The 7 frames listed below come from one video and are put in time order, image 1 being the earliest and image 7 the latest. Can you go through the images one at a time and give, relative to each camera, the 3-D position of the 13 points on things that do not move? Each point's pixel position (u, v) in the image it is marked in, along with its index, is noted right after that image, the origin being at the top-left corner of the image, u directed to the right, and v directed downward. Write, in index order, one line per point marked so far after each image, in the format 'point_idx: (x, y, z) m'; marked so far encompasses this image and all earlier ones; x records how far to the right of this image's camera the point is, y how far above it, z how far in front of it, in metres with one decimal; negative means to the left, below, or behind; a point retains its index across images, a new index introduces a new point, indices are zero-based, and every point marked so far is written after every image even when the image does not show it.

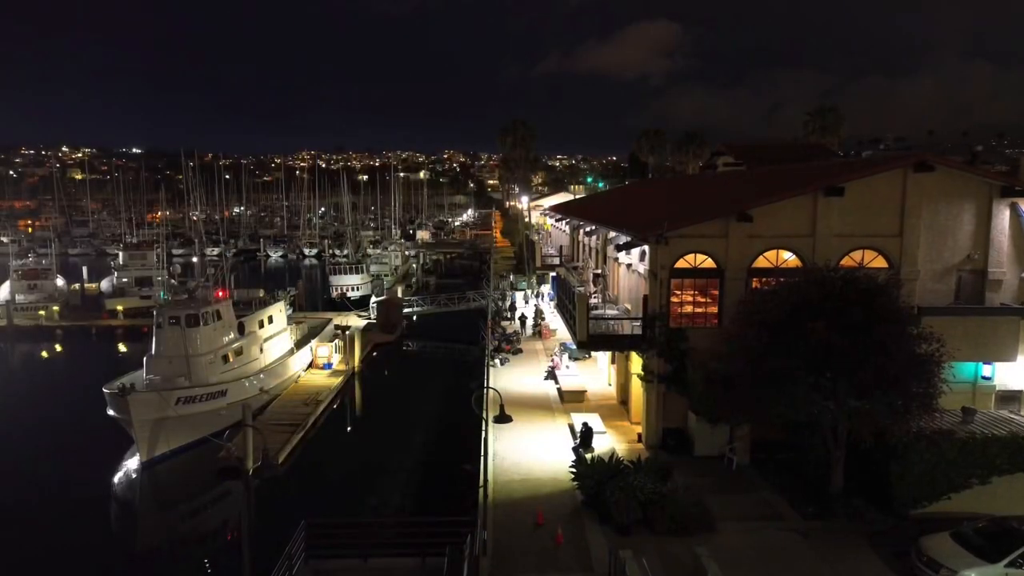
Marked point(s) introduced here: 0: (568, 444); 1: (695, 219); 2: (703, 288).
0: (+1.5, -4.1, +19.3) m
1: (+4.4, +1.7, +18.6) m
2: (+4.7, 0.0, +18.7) m
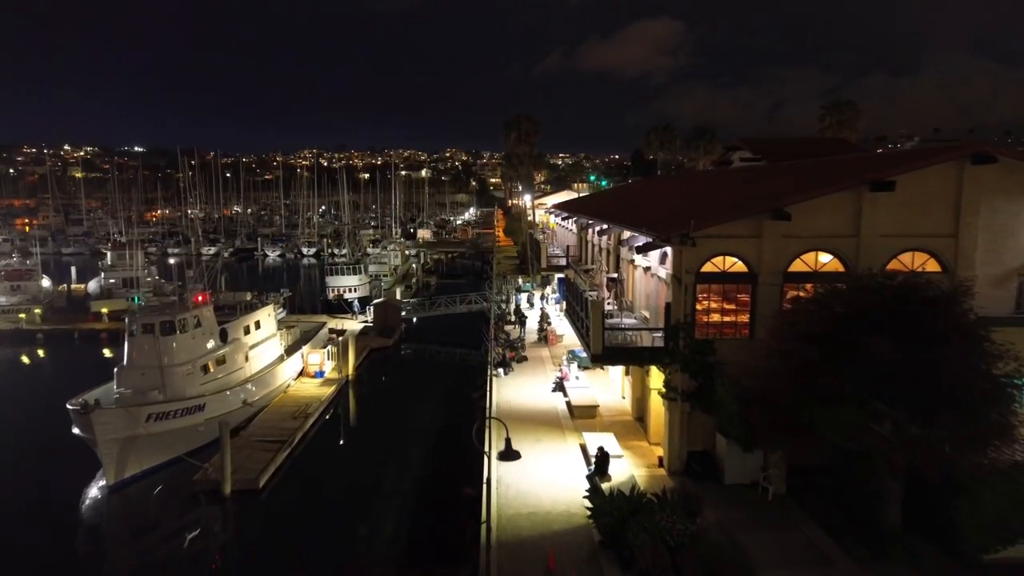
0: (+1.6, -4.2, +17.3) m
1: (+4.5, +1.6, +16.5) m
2: (+4.9, -0.2, +16.7) m
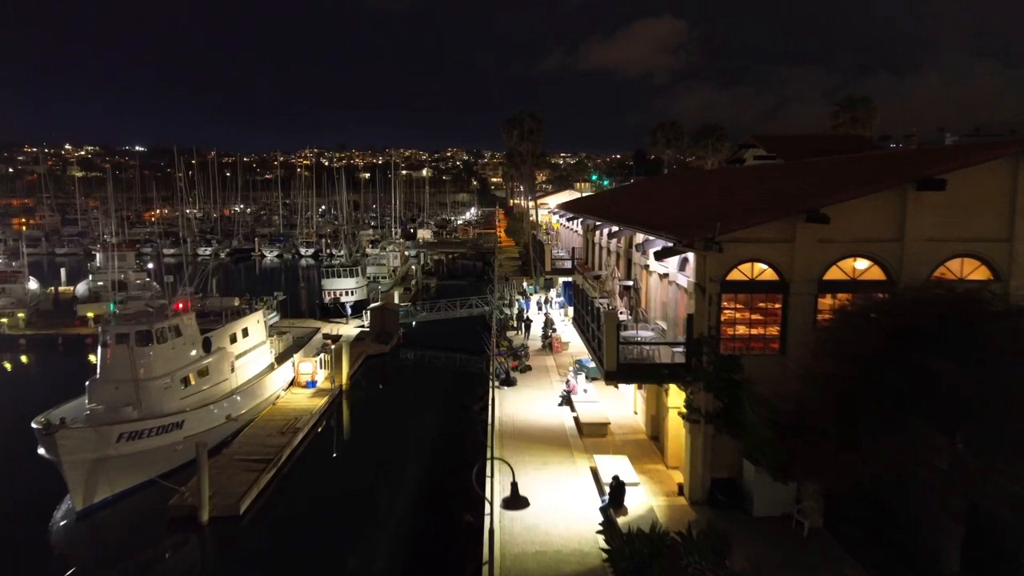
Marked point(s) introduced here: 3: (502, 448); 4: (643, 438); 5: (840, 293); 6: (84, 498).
0: (+1.7, -4.4, +15.6) m
1: (+4.6, +1.4, +14.9) m
2: (+5.0, -0.4, +15.0) m
3: (-0.3, -4.0, +19.0) m
4: (+3.3, -3.8, +19.3) m
5: (+6.5, -0.1, +14.9) m
6: (-10.5, -5.2, +18.5) m
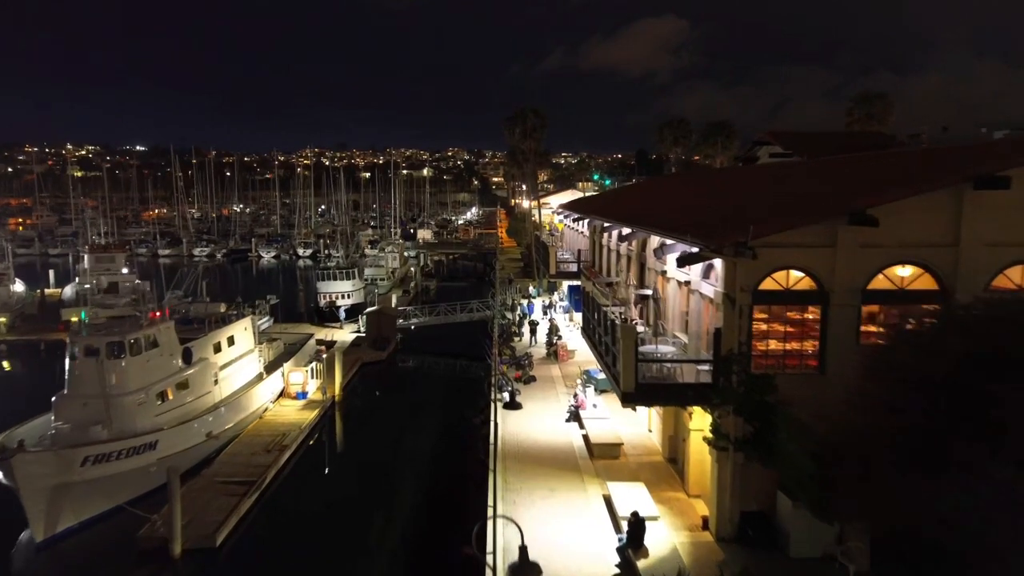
0: (+1.8, -4.6, +14.0) m
1: (+4.7, +1.2, +13.2) m
2: (+5.1, -0.5, +13.3) m
3: (-0.2, -4.2, +17.3) m
4: (+3.4, -4.0, +17.6) m
5: (+6.6, -0.3, +13.2) m
6: (-10.4, -5.4, +16.9) m
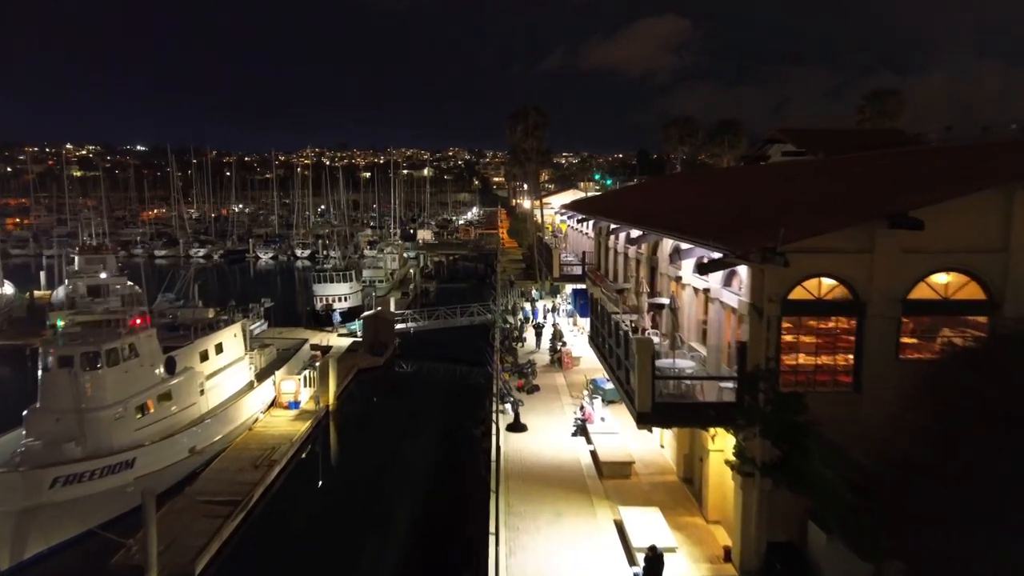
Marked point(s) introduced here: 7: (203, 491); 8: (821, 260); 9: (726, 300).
0: (+1.9, -4.7, +12.8) m
1: (+4.8, +1.1, +12.0) m
2: (+5.1, -0.7, +12.1) m
3: (-0.1, -4.4, +16.1) m
4: (+3.5, -4.2, +16.4) m
5: (+6.6, -0.4, +12.0) m
6: (-10.4, -5.5, +15.6) m
7: (-7.7, -5.1, +18.8) m
8: (+4.8, +0.4, +11.8) m
9: (+3.7, -0.2, +13.2) m
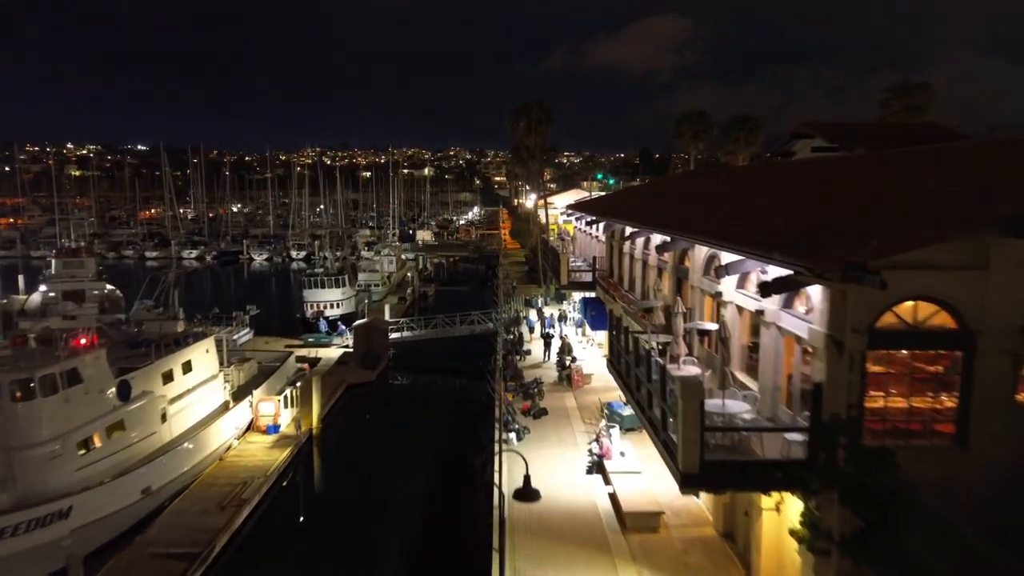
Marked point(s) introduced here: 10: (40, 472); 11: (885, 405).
0: (+2.0, -5.1, +10.1) m
1: (+4.9, +0.7, +9.3) m
2: (+5.2, -1.0, +9.4) m
3: (0.0, -4.7, +13.5) m
4: (+3.6, -4.5, +13.7) m
5: (+6.7, -0.8, +9.3) m
6: (-10.2, -5.8, +13.0) m
7: (-7.6, -5.4, +16.1) m
8: (+4.9, +0.1, +9.1) m
9: (+3.9, -0.5, +10.6) m
10: (-9.3, -3.6, +15.0) m
11: (+4.7, -1.5, +9.6) m
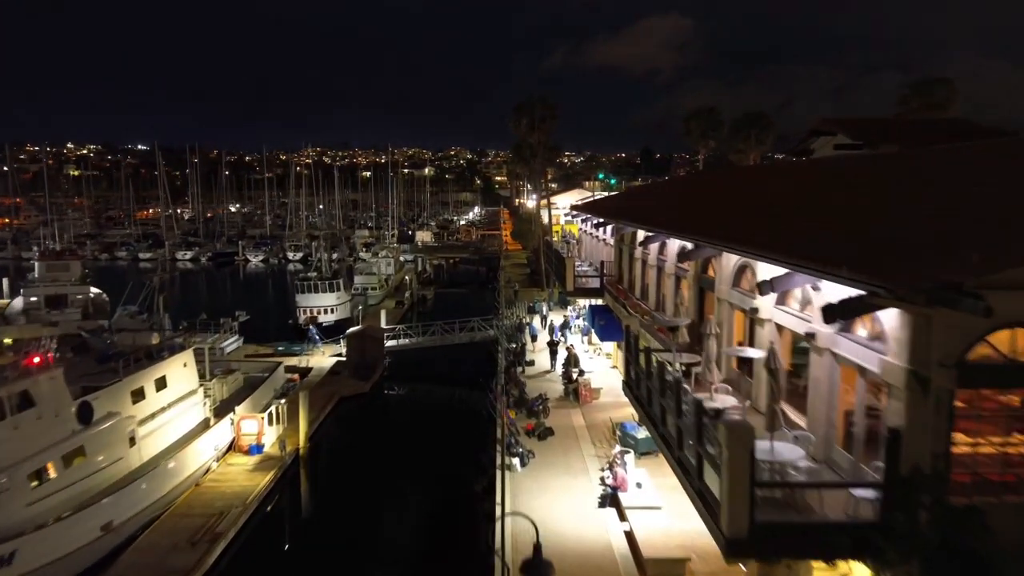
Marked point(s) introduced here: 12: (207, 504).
0: (+2.1, -5.3, +8.3) m
1: (+5.0, +0.5, +7.6) m
2: (+5.3, -1.3, +7.7) m
3: (+0.1, -4.9, +11.7) m
4: (+3.7, -4.7, +12.0) m
5: (+6.8, -1.0, +7.5) m
6: (-10.2, -6.1, +11.3) m
7: (-7.5, -5.6, +14.4) m
8: (+5.0, -0.1, +7.4) m
9: (+3.9, -0.8, +8.8) m
10: (-9.2, -3.8, +13.3) m
11: (+4.8, -1.7, +7.8) m
12: (-7.4, -5.2, +18.4) m
